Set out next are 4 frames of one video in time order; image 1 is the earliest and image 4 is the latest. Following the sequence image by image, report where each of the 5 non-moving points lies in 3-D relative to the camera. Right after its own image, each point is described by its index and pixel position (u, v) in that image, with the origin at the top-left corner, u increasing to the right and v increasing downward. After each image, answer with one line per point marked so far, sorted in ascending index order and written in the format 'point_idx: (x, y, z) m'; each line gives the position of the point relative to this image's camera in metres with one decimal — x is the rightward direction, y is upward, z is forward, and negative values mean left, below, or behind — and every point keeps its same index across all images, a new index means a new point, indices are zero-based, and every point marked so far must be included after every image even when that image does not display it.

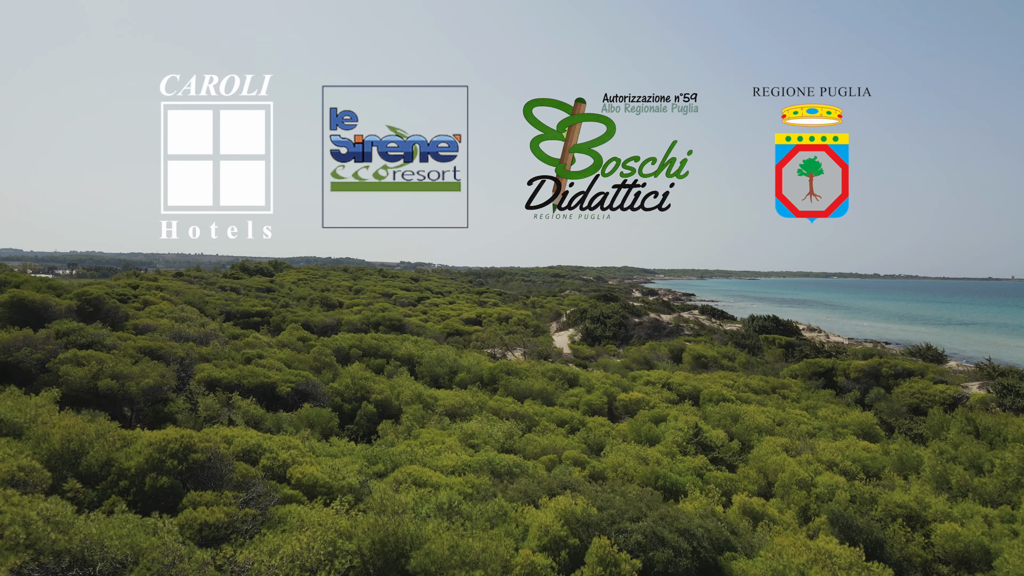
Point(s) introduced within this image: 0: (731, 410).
0: (+5.5, -3.0, +17.9) m
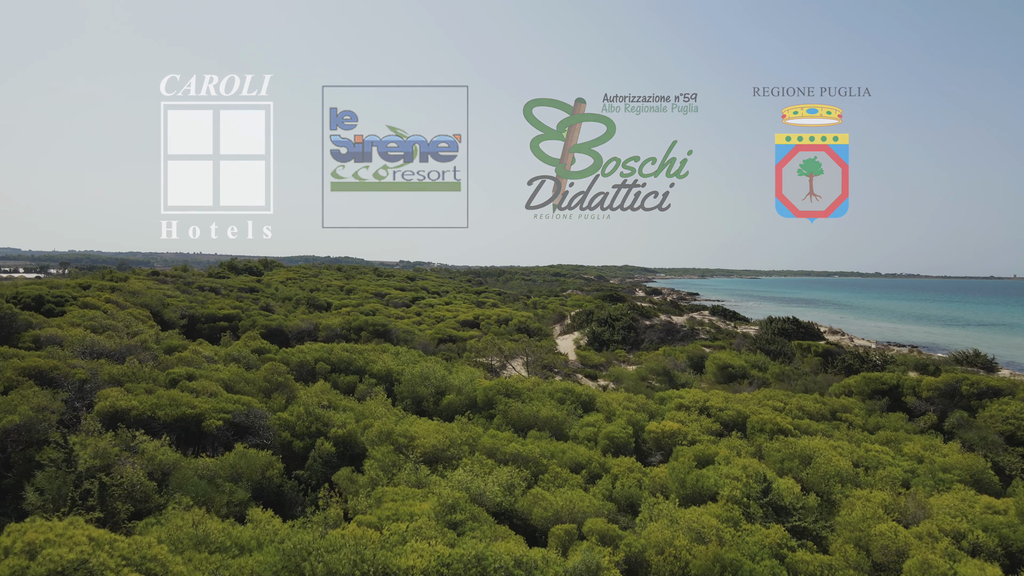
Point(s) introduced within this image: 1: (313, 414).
0: (+5.5, -3.1, +13.9) m
1: (-3.9, -2.5, +14.2) m
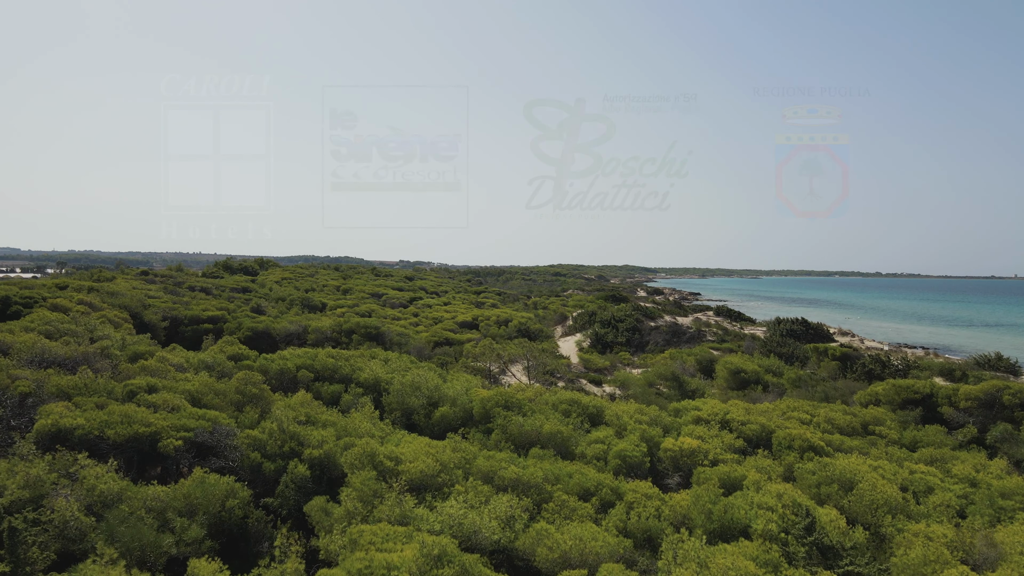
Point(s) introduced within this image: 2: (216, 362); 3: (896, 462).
0: (+5.5, -3.1, +12.3) m
1: (-3.9, -2.5, +12.6) m
2: (-6.9, -1.7, +16.8) m
3: (+7.1, -3.2, +13.3) m
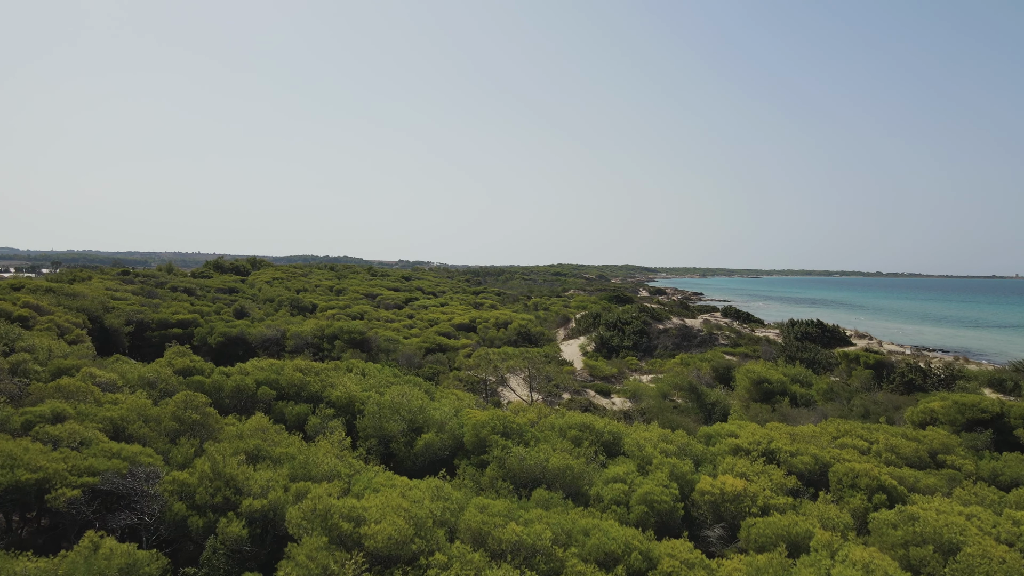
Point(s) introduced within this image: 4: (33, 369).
0: (+5.4, -3.1, +9.6) m
1: (-3.9, -2.5, +9.9) m
2: (-6.9, -1.8, +14.1) m
3: (+7.1, -3.2, +10.7) m
4: (-8.5, -1.4, +12.9) m
